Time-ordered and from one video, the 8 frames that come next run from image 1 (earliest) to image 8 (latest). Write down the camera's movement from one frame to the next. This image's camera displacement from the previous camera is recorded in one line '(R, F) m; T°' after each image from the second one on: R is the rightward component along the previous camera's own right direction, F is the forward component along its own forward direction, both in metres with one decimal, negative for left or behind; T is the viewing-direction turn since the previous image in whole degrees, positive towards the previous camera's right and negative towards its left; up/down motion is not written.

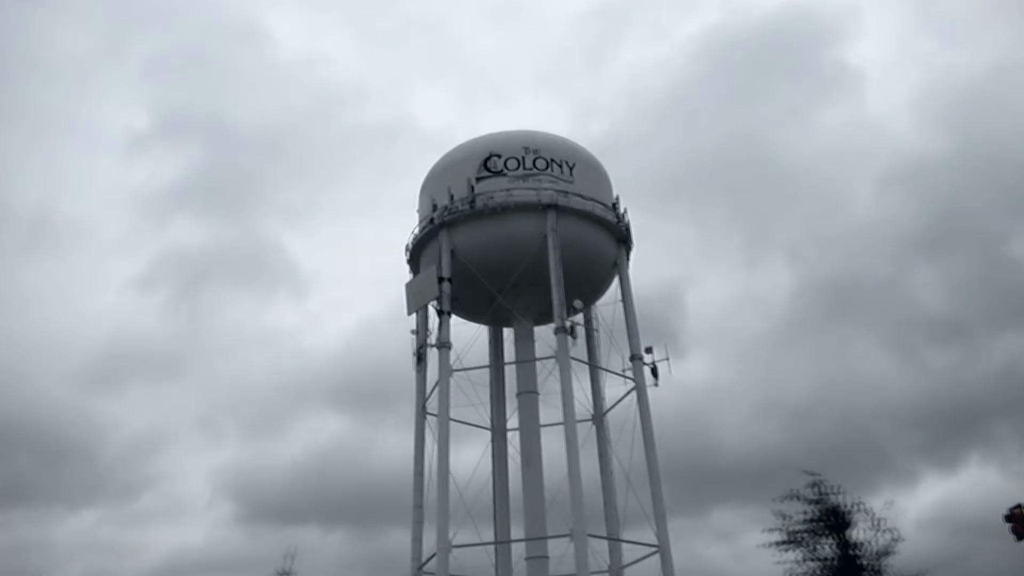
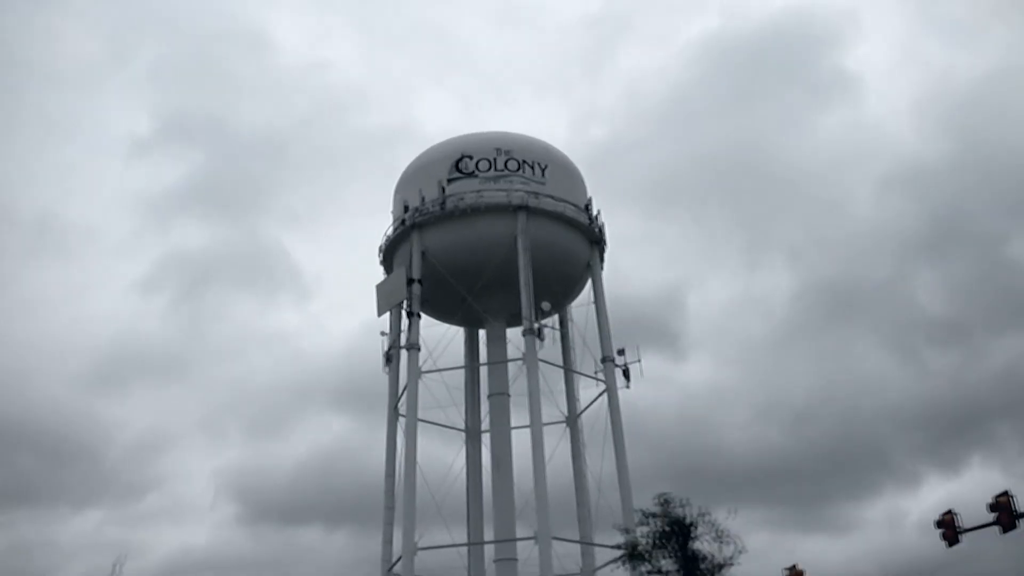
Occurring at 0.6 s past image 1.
(+0.5, 0.0) m; 0°
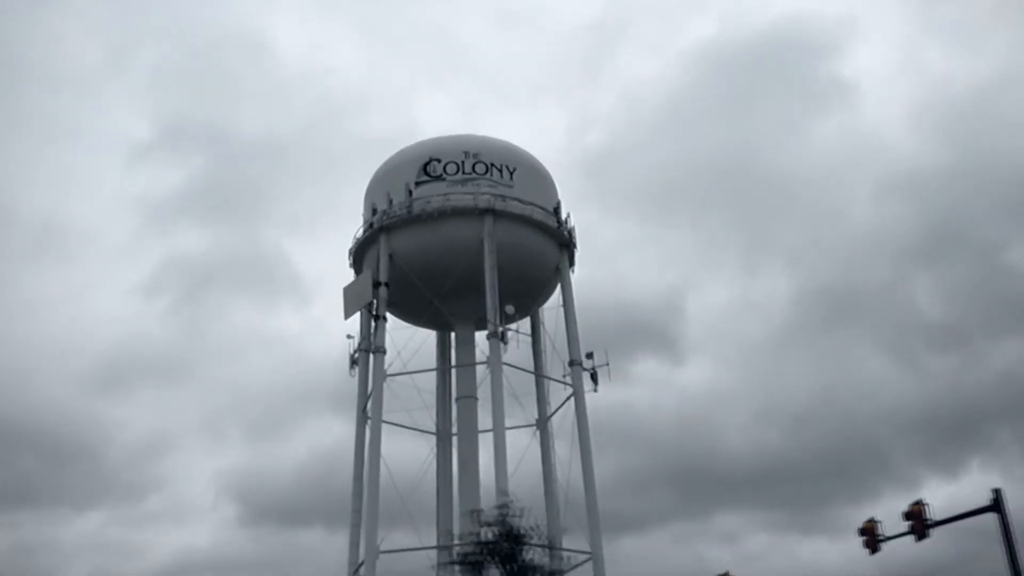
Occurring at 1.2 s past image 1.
(+0.6, +0.1) m; 0°
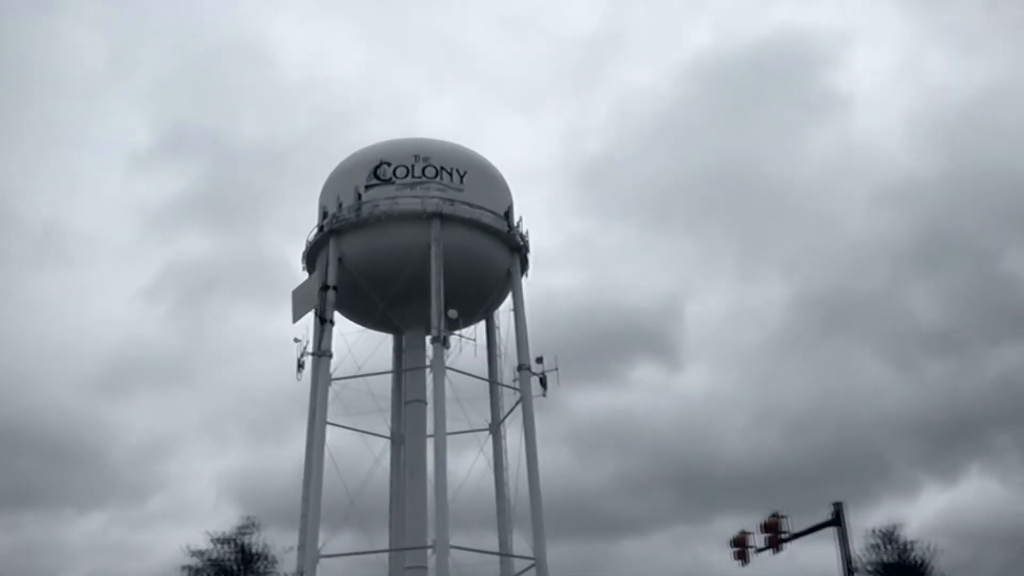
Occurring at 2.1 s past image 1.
(+0.9, +0.1) m; 0°
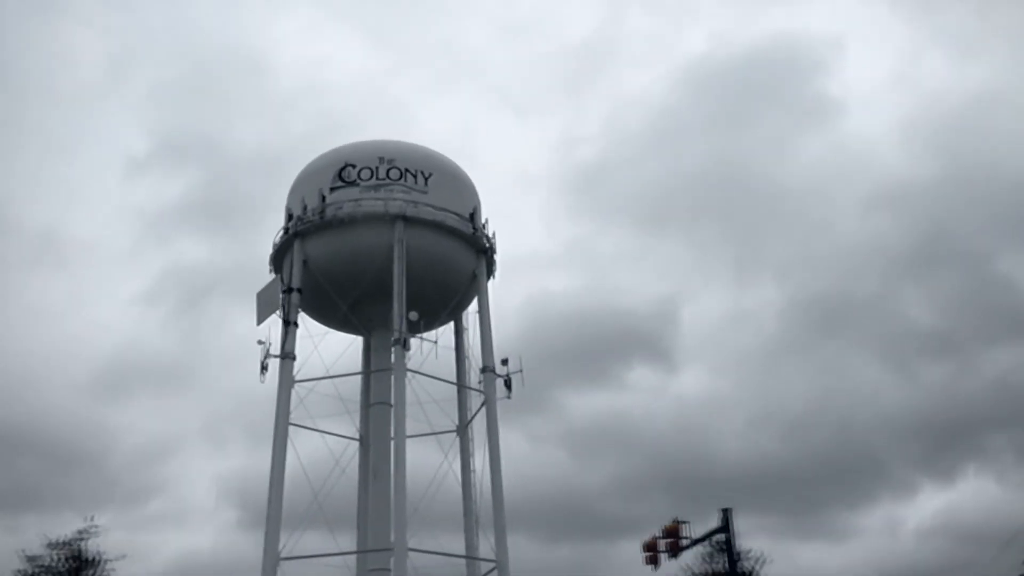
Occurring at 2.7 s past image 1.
(+0.6, 0.0) m; 0°
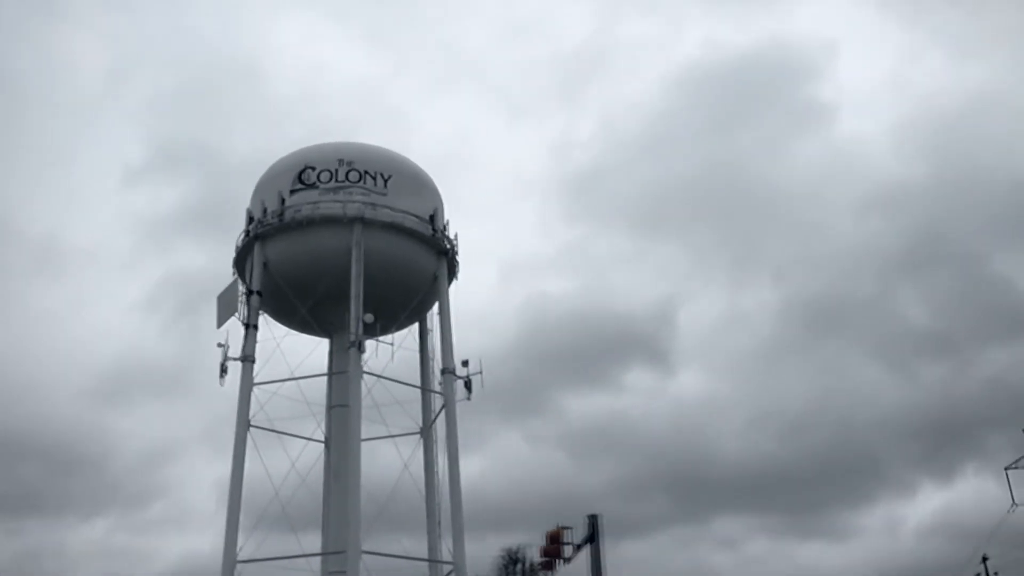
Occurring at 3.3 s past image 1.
(+0.7, 0.0) m; 0°
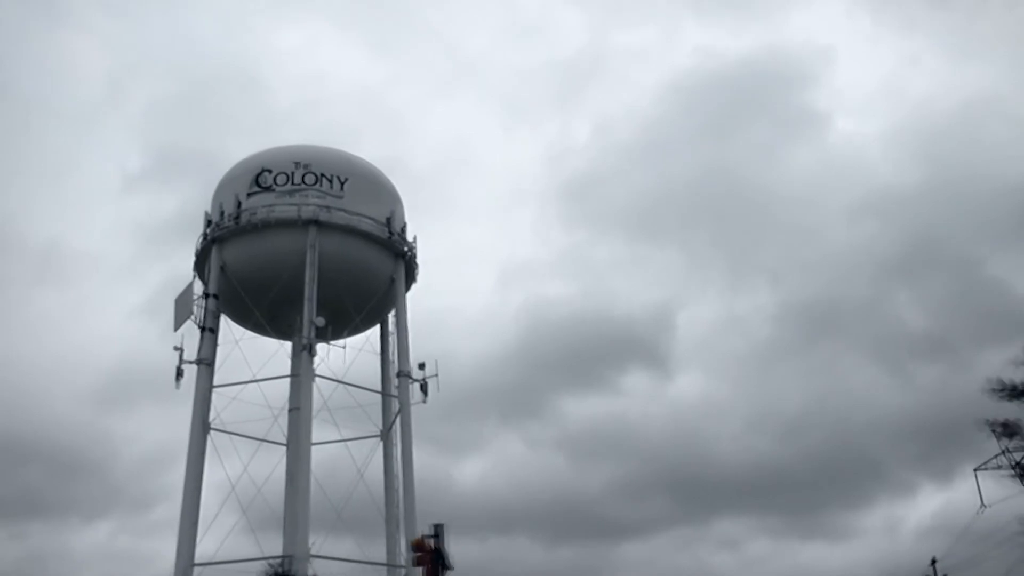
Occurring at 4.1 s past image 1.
(+0.8, 0.0) m; 0°
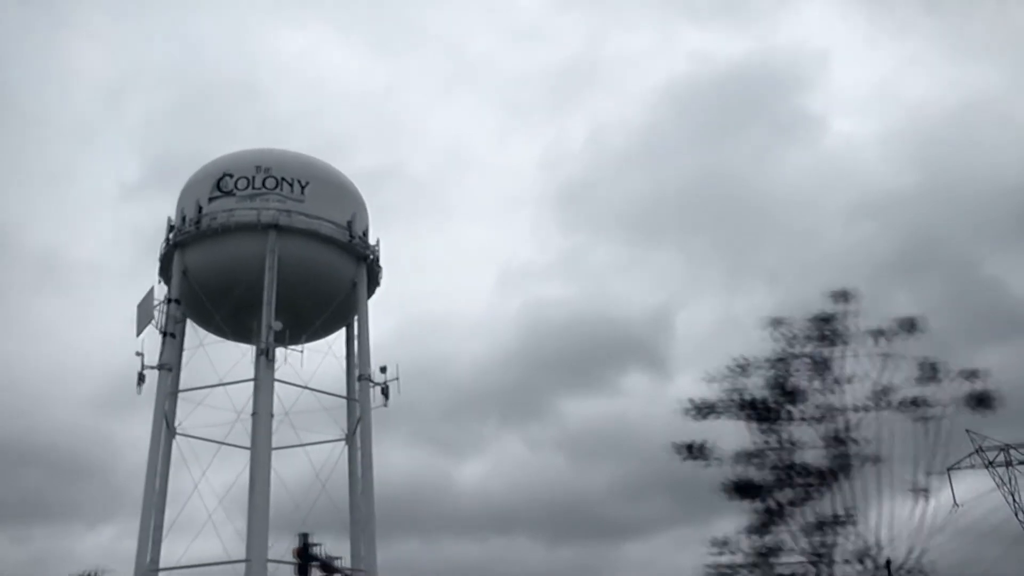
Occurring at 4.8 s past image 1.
(+0.7, 0.0) m; 0°
